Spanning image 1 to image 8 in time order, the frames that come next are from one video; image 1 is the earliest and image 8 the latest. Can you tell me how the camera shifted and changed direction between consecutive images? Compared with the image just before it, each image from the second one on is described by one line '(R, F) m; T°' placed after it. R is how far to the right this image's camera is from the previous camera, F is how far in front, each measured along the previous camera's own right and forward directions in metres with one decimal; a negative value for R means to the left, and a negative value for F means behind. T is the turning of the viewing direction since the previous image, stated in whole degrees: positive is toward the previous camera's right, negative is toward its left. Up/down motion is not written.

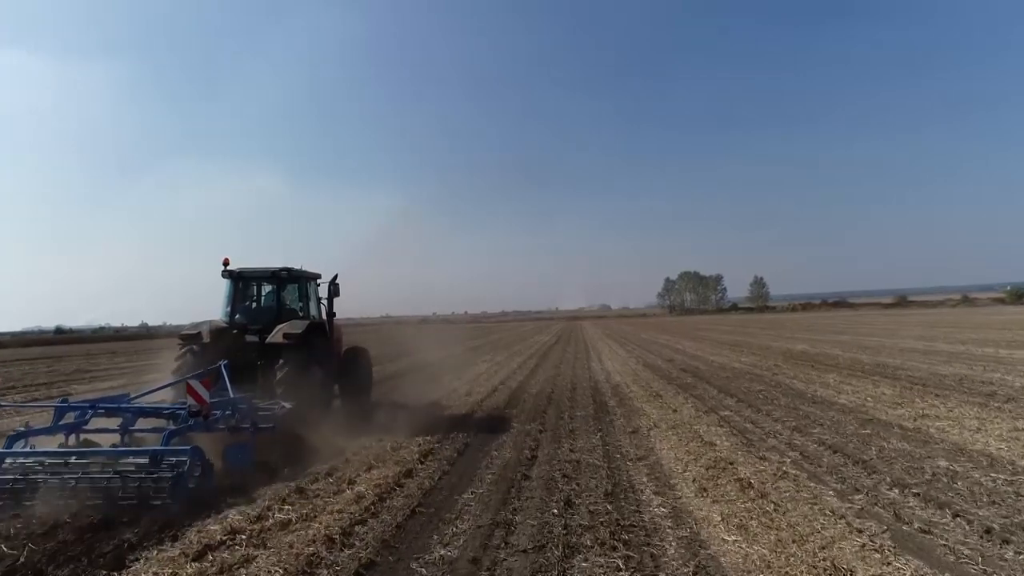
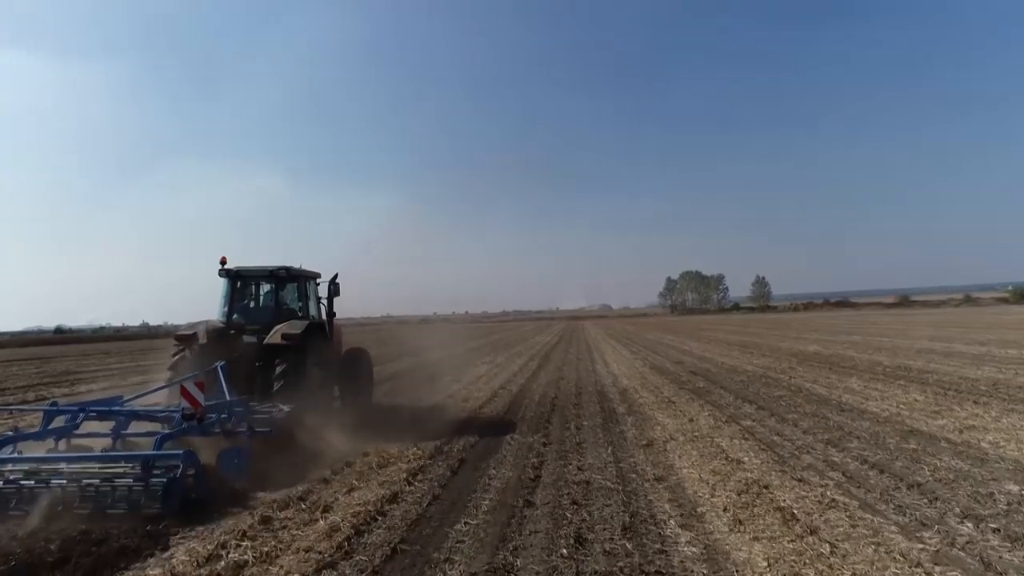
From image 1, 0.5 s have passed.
(-0.1, +0.3) m; 0°
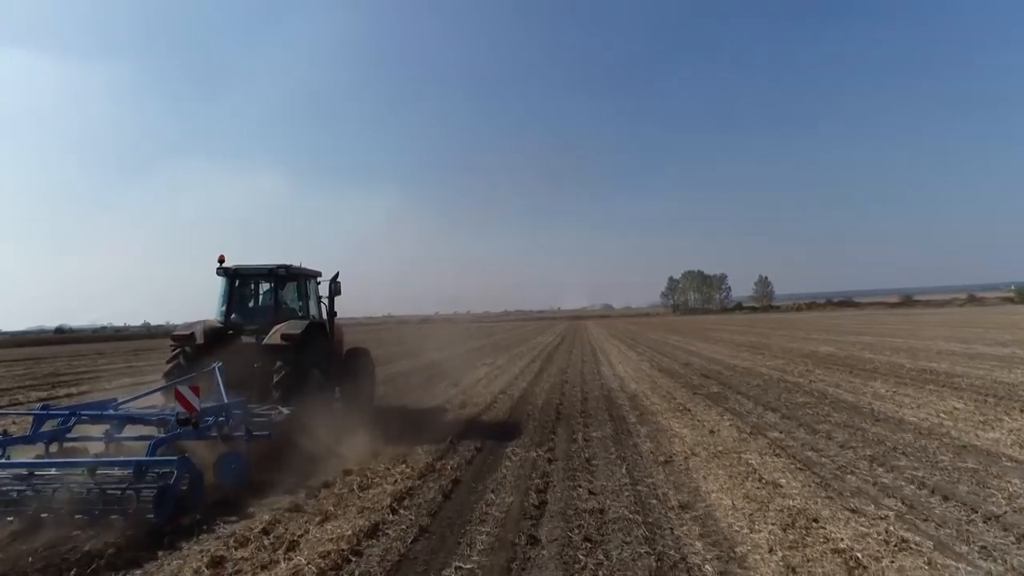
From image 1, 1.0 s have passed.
(-0.1, +0.3) m; 0°
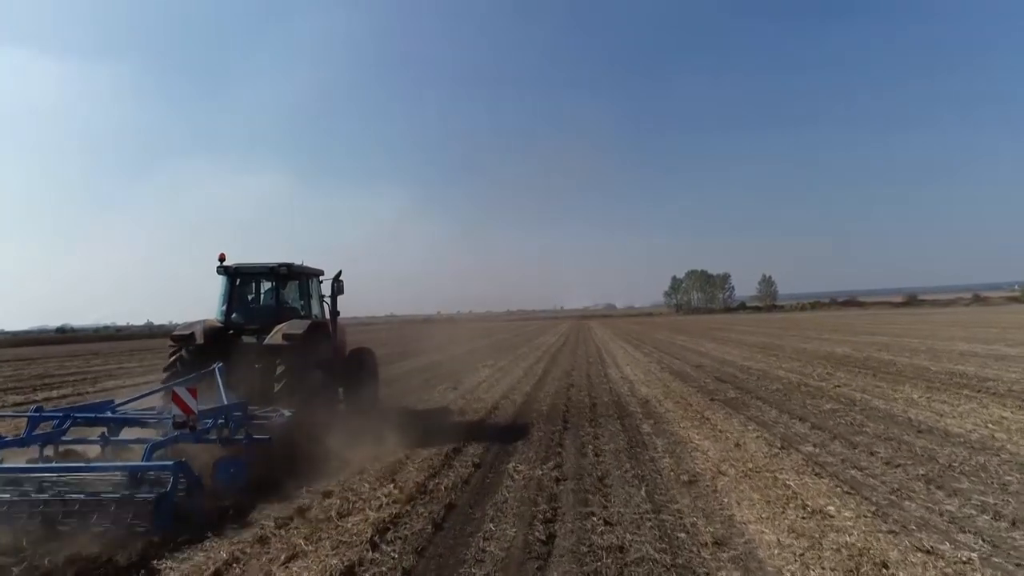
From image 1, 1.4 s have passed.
(-0.1, +0.2) m; 0°
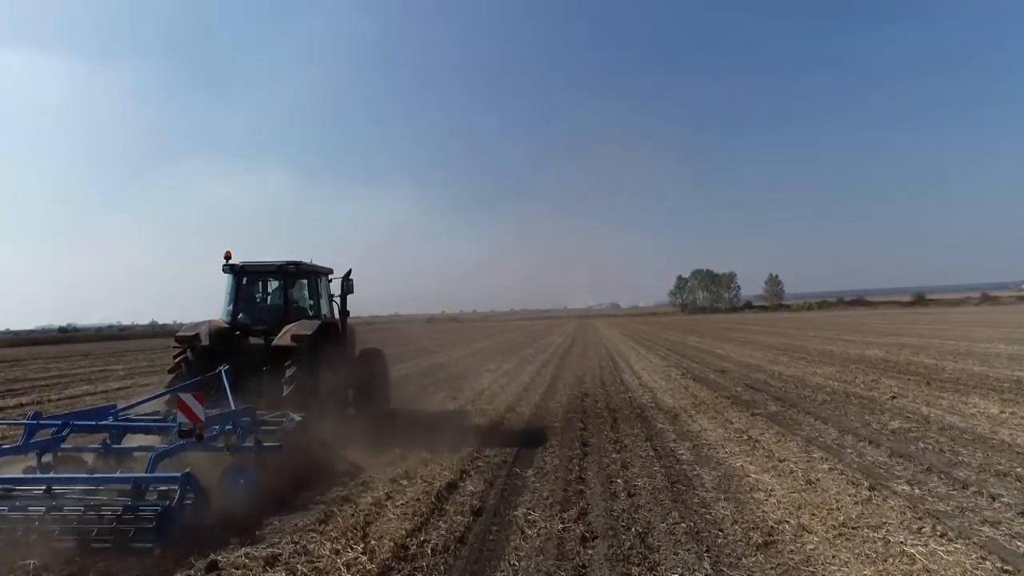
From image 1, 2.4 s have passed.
(-0.2, +0.4) m; 0°
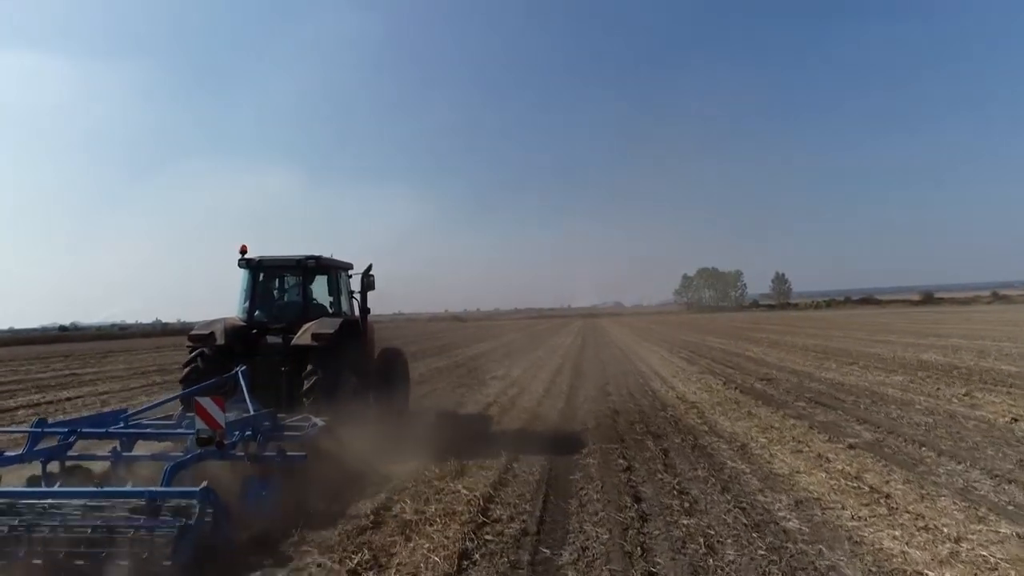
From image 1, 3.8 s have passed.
(-0.4, +0.5) m; 0°
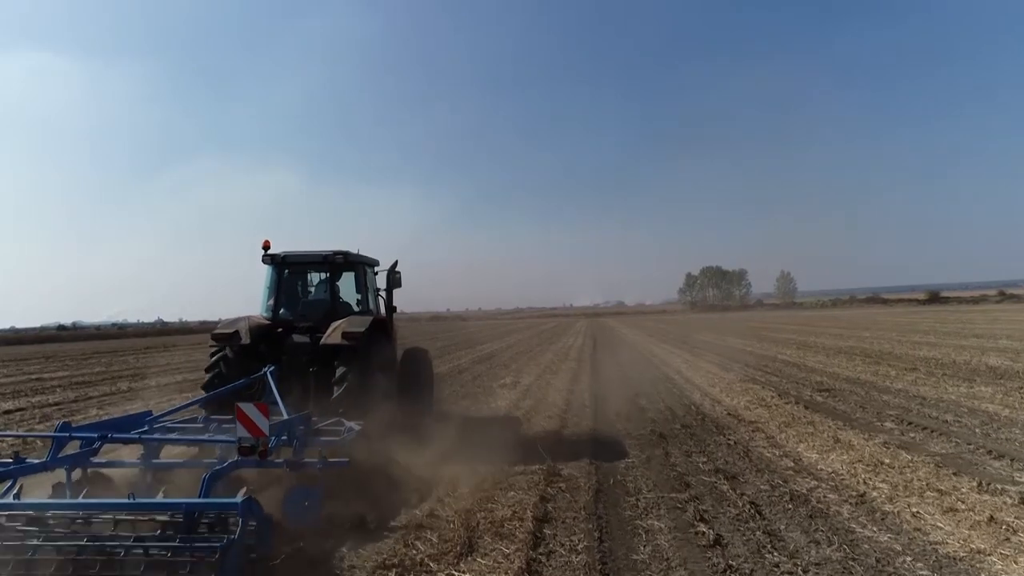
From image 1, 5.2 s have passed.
(-0.5, +0.4) m; 0°
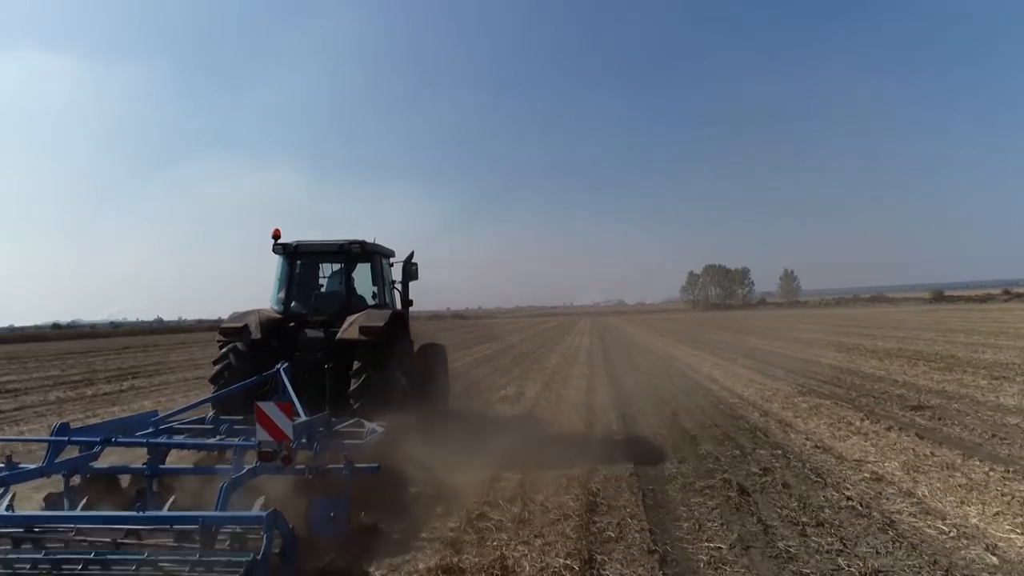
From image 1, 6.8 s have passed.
(-0.3, +0.5) m; 0°
